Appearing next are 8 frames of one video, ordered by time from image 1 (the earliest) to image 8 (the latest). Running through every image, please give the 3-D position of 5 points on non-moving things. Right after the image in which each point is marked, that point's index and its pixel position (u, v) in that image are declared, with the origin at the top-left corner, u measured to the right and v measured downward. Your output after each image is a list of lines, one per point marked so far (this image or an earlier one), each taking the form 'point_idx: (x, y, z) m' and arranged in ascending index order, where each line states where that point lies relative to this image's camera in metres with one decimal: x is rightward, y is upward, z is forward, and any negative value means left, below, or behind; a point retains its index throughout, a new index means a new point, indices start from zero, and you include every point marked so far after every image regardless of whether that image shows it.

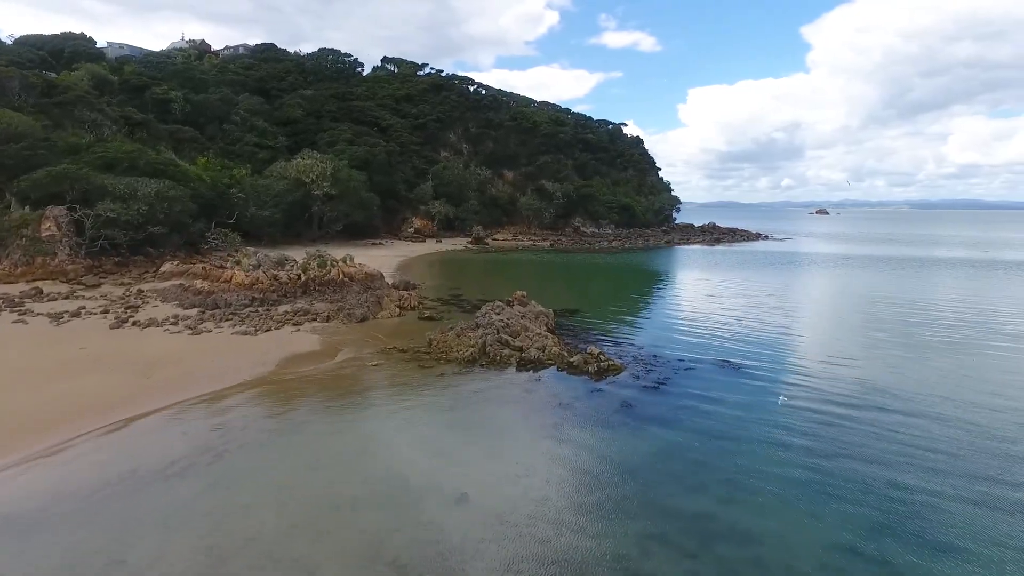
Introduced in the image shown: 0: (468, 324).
0: (-1.3, -1.1, +17.8) m
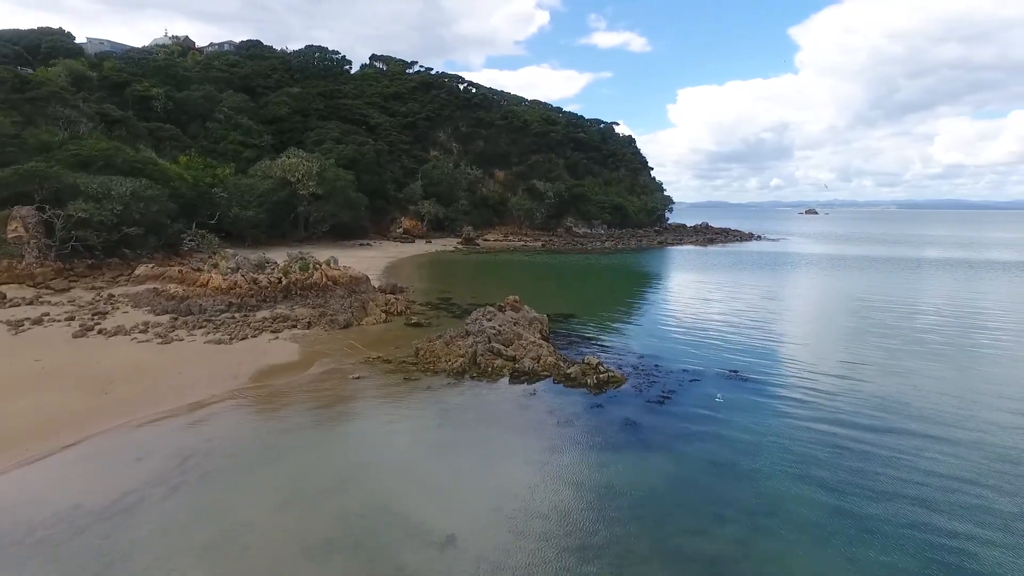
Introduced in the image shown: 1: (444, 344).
0: (-1.5, -1.2, +16.7) m
1: (-1.8, -1.4, +15.8) m
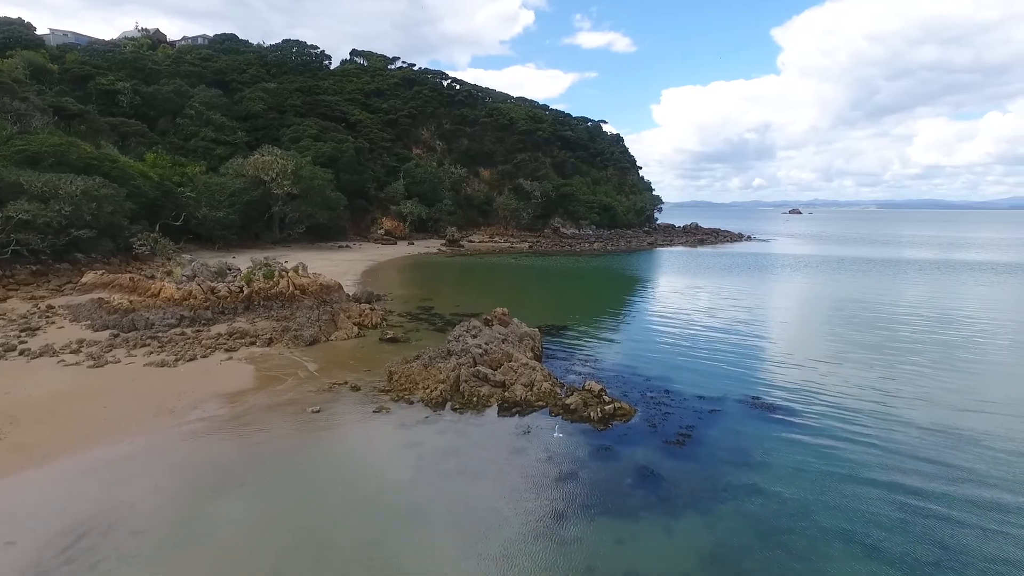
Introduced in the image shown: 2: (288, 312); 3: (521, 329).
0: (-1.8, -1.5, +14.7) m
1: (-2.0, -1.7, +13.7) m
2: (-7.2, -0.8, +19.5) m
3: (+0.2, -1.1, +15.9) m
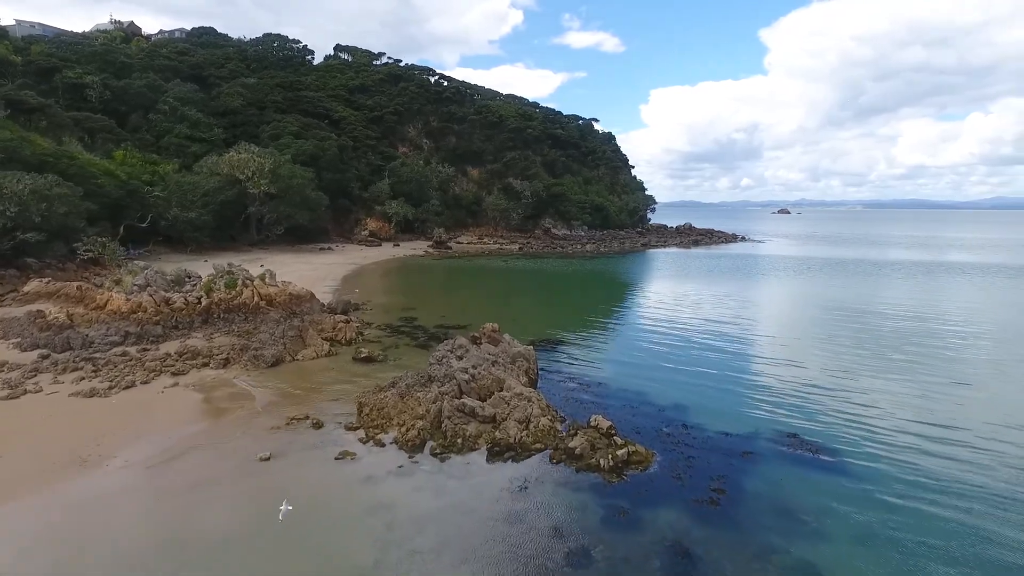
0: (-2.0, -1.8, +12.6) m
1: (-2.2, -2.1, +11.7) m
2: (-7.5, -1.1, +17.4) m
3: (0.0, -1.4, +13.9) m
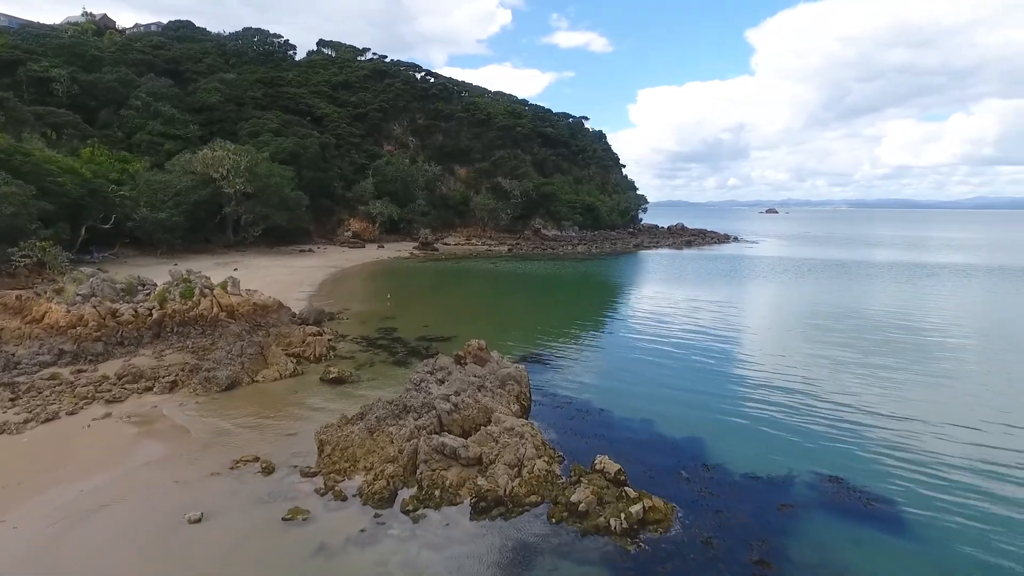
0: (-2.2, -2.1, +10.8) m
1: (-2.4, -2.3, +9.9) m
2: (-7.7, -1.4, +15.5) m
3: (-0.2, -1.6, +12.1) m
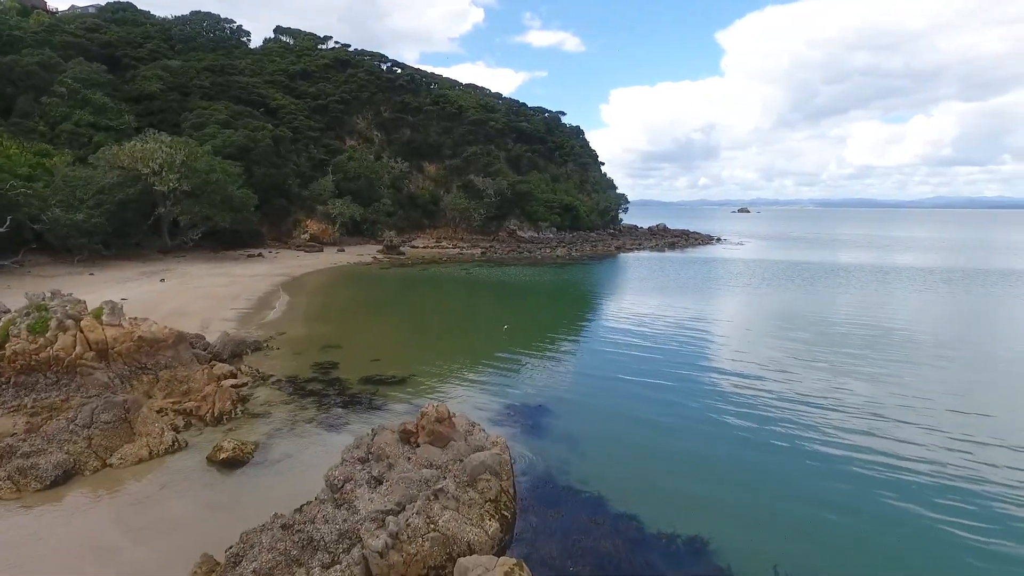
0: (-2.4, -2.6, +6.6) m
1: (-2.6, -2.9, +5.7) m
2: (-8.2, -2.0, +11.0) m
3: (-0.5, -2.2, +8.0) m
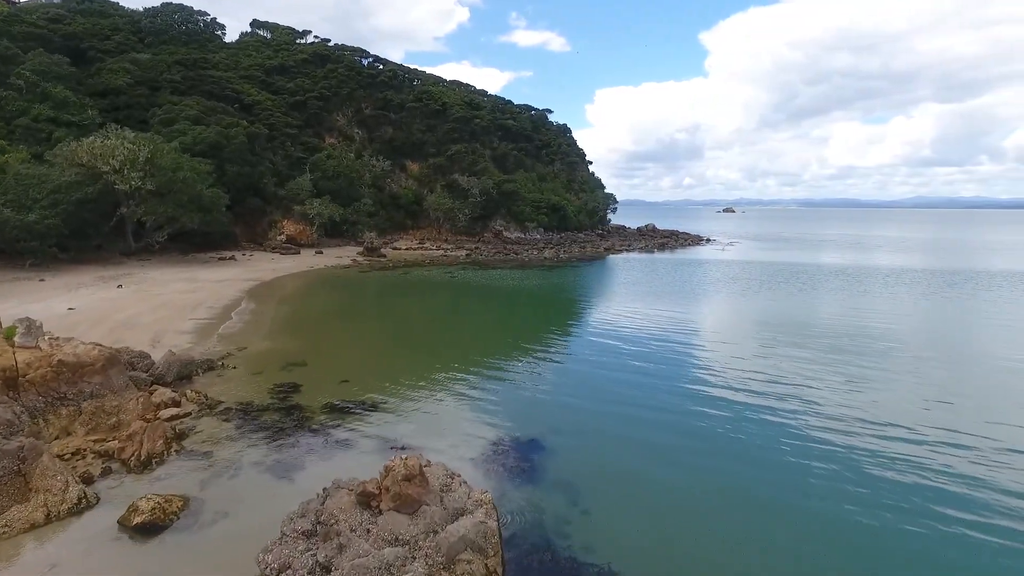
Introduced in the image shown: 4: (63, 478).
0: (-2.5, -2.9, +4.8) m
1: (-2.6, -3.2, +3.8) m
2: (-8.4, -2.3, +9.0) m
3: (-0.6, -2.5, +6.2) m
4: (-6.0, -2.6, +8.2) m
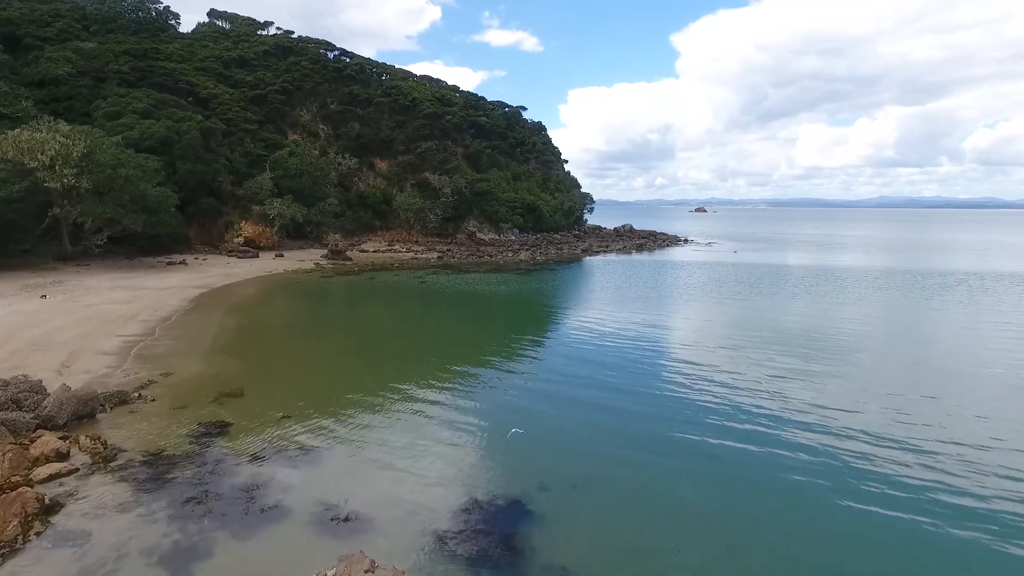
0: (-2.6, -3.2, +2.4) m
1: (-2.7, -3.5, +1.5) m
2: (-8.7, -2.6, +6.4) m
3: (-0.8, -2.7, +4.0) m
4: (-6.3, -2.9, +5.7) m
